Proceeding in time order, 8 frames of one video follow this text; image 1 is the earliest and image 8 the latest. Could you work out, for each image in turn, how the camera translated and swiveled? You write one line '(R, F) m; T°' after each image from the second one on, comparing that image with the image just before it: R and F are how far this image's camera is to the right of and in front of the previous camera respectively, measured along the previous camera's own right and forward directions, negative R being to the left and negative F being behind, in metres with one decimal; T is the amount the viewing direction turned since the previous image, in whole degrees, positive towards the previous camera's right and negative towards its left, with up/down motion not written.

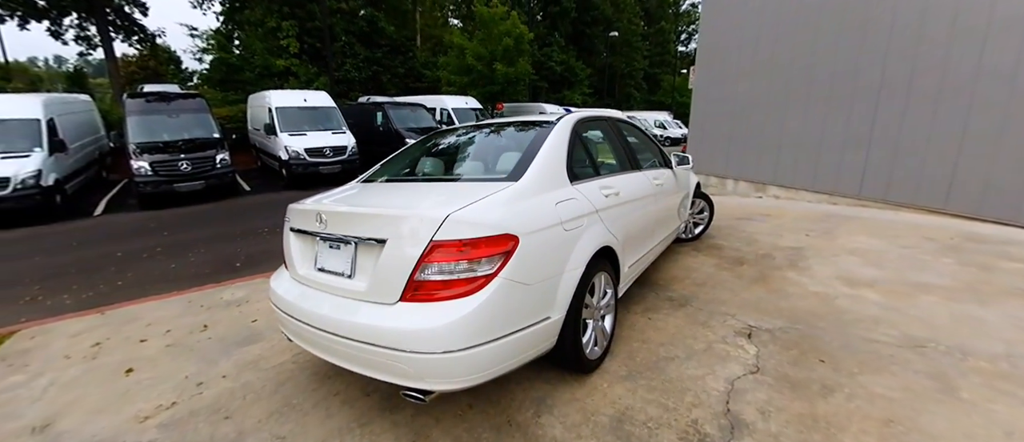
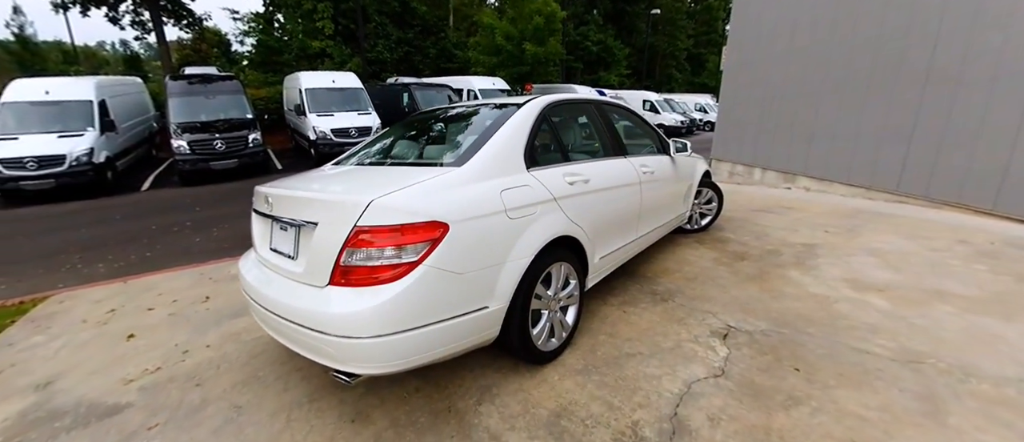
(+0.5, +0.1) m; -5°
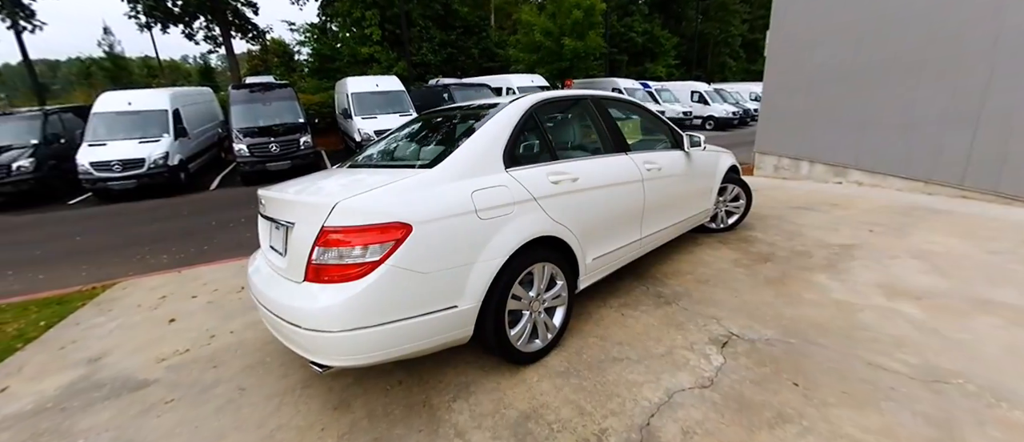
(+0.4, 0.0) m; -7°
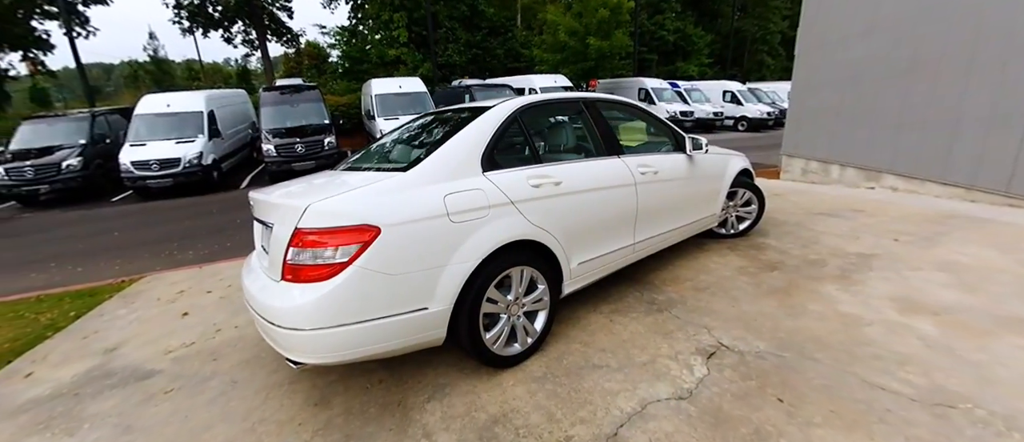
(+0.3, 0.0) m; -4°
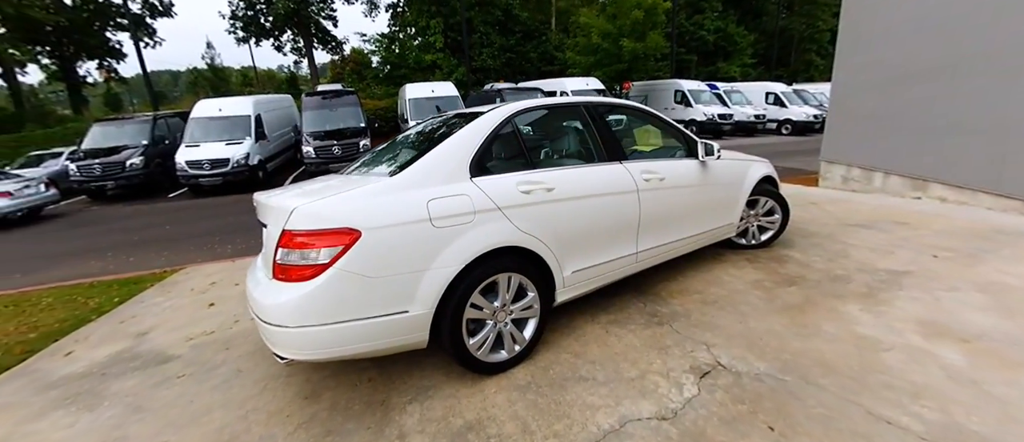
(+0.3, 0.0) m; -5°
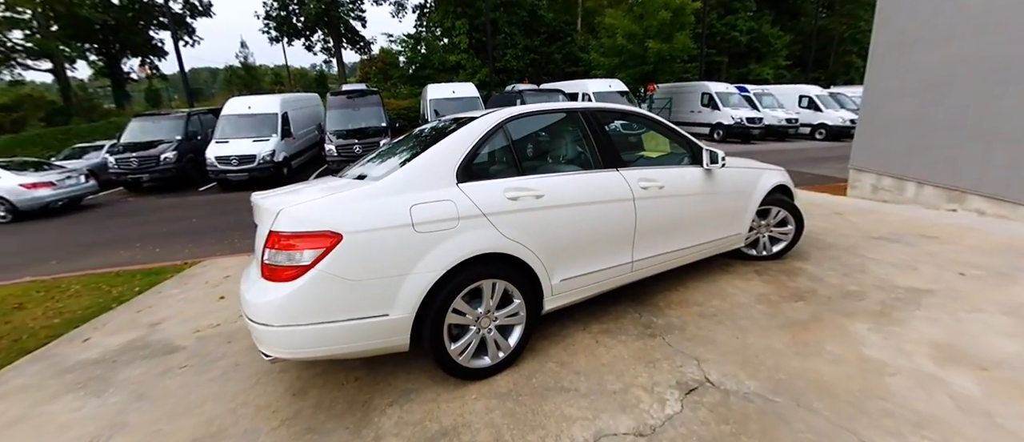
(+0.2, 0.0) m; -3°
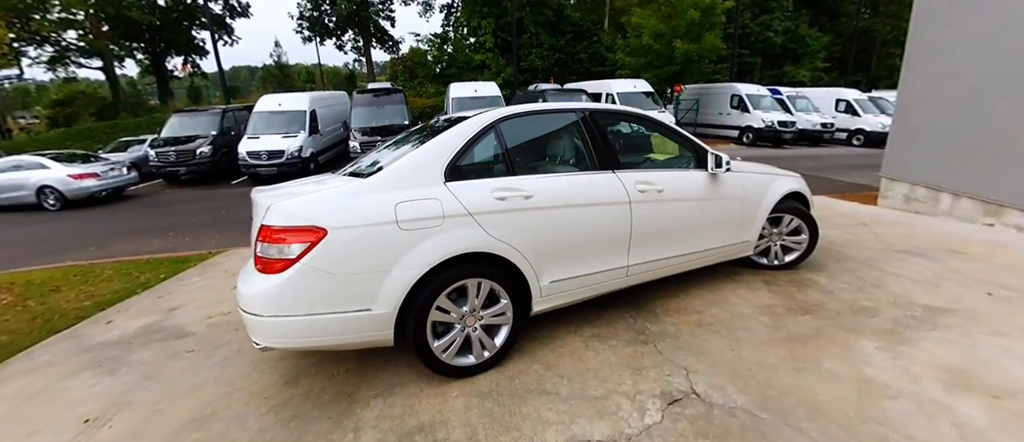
(+0.2, 0.0) m; -4°
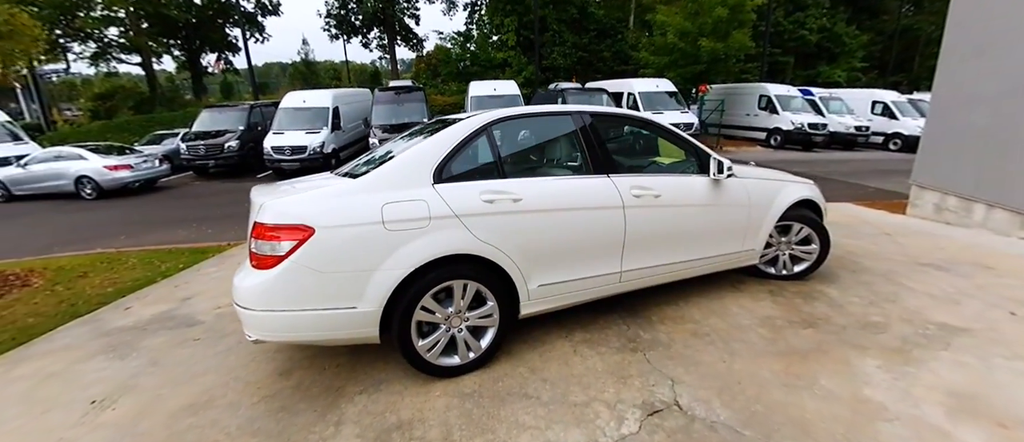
(+0.2, 0.0) m; -3°
